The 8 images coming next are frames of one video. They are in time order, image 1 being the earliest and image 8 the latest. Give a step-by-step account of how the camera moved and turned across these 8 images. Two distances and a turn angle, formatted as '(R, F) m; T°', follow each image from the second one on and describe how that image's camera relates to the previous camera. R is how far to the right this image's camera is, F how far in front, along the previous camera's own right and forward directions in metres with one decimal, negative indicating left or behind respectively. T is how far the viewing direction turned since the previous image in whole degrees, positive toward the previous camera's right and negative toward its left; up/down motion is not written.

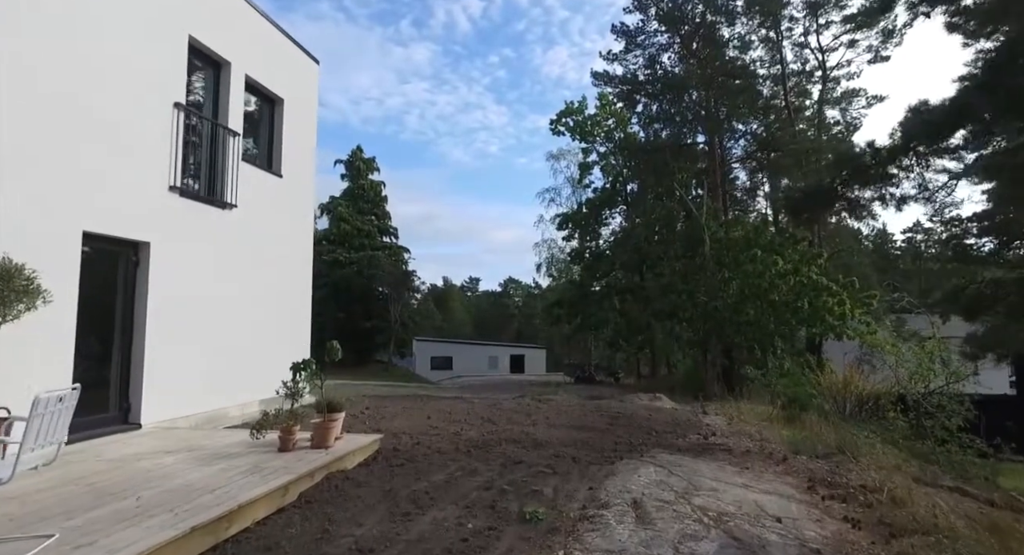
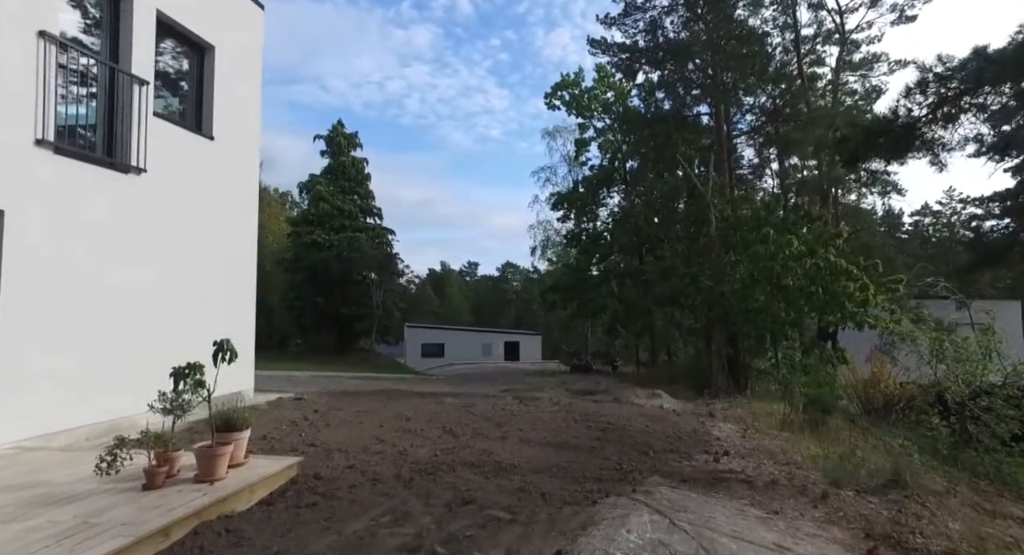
(+0.4, +1.7) m; 0°
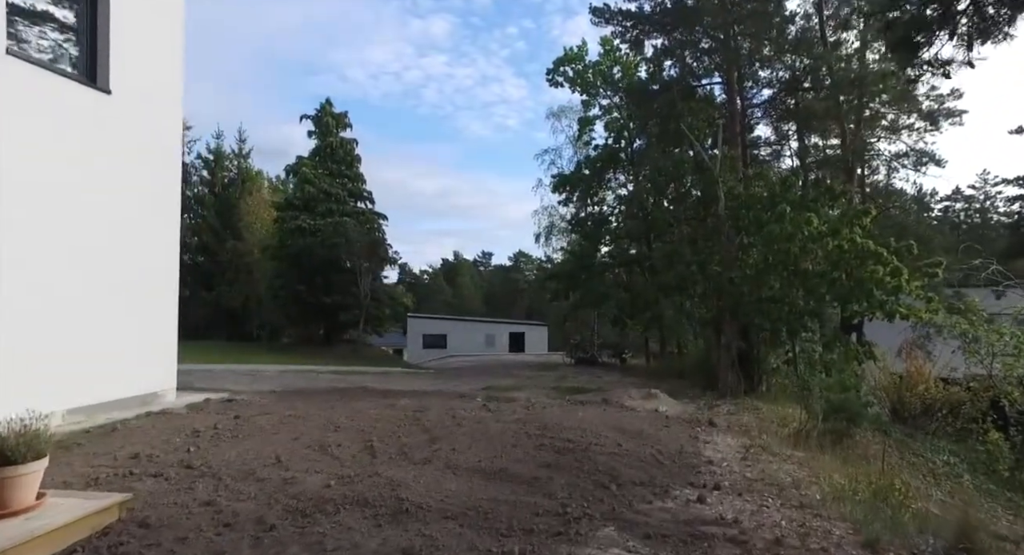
(+0.7, +1.6) m; -2°
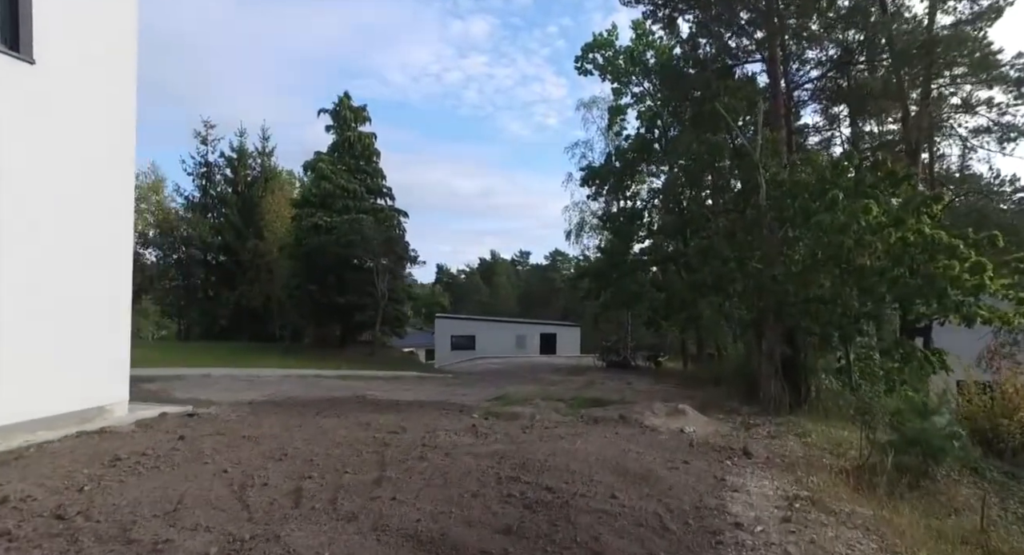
(+0.5, +1.4) m; -4°
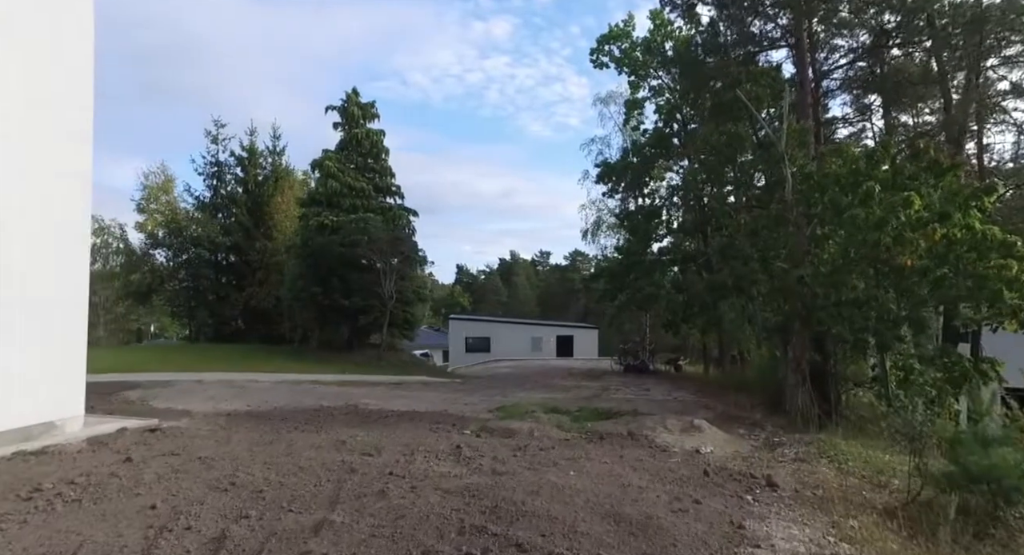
(+0.3, +0.9) m; -2°
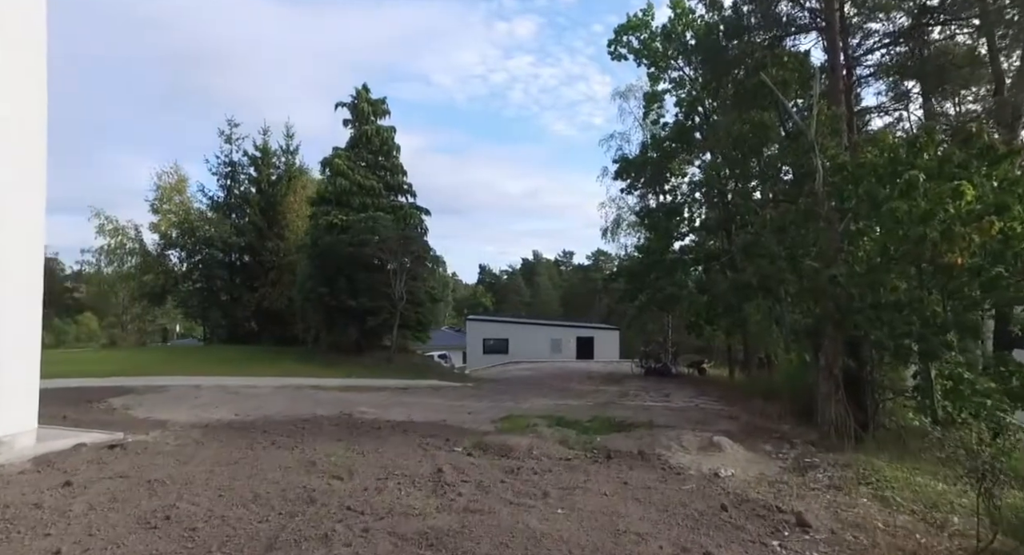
(+0.3, +0.8) m; -2°
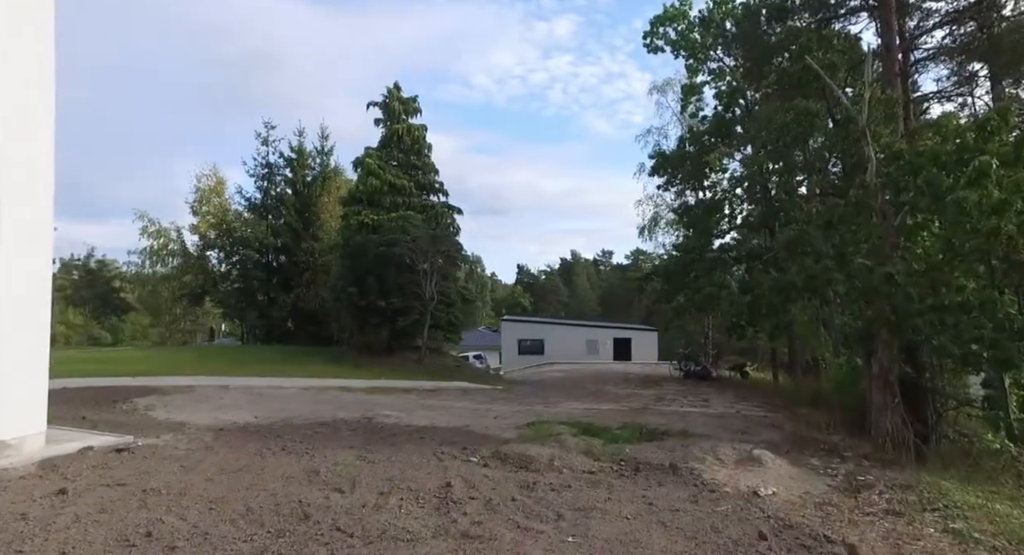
(+0.2, +0.5) m; -3°
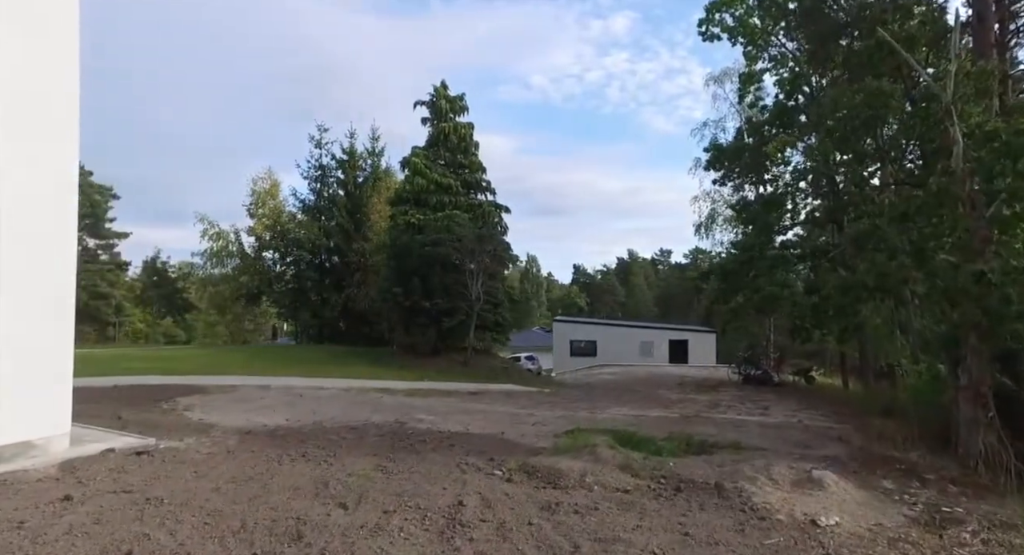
(+0.3, +0.5) m; -5°
